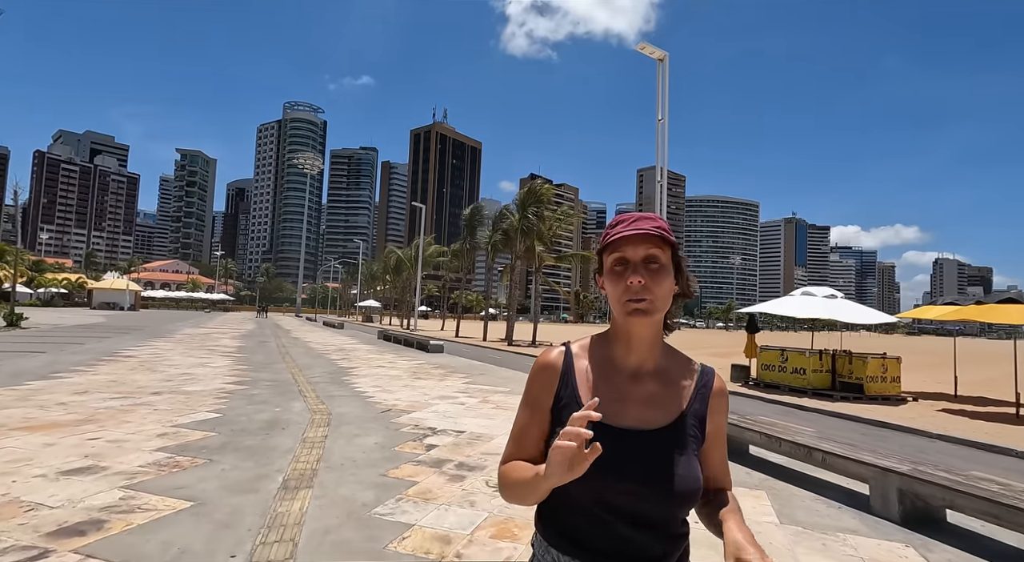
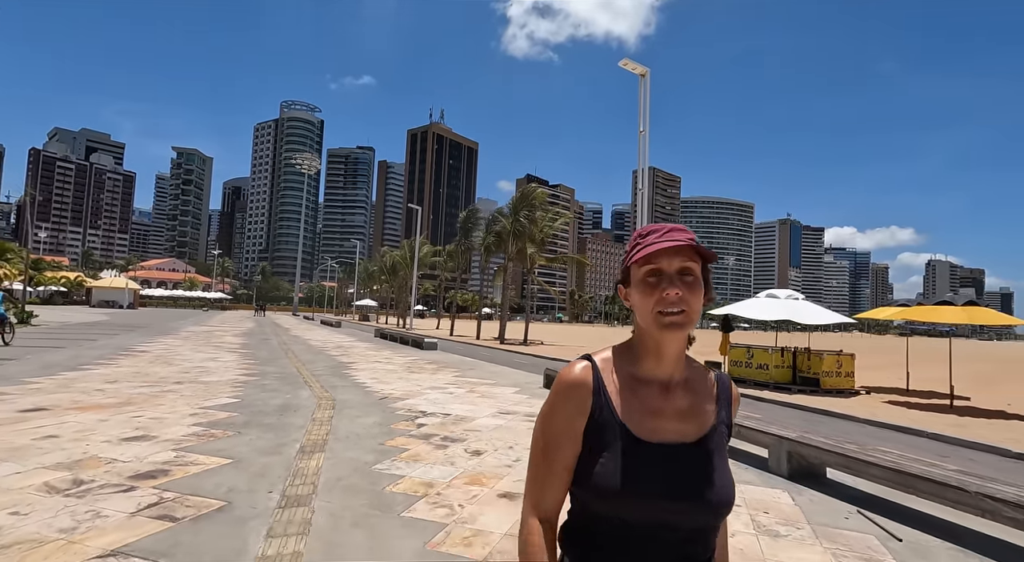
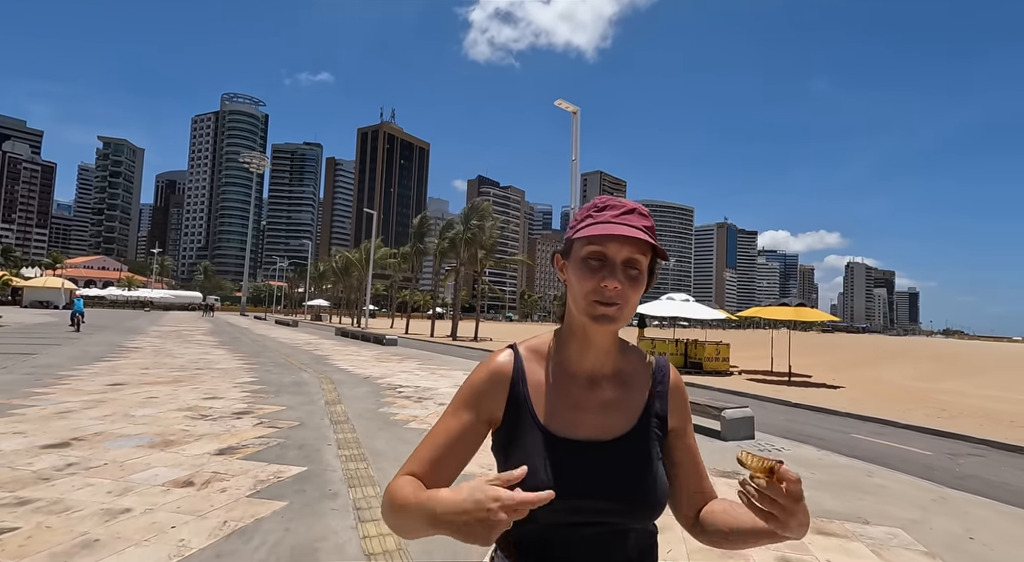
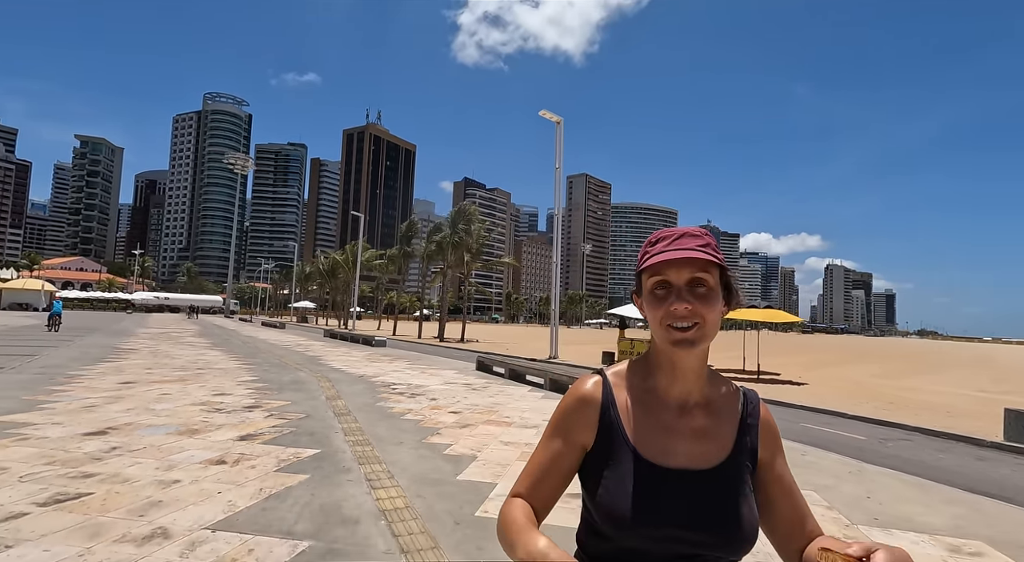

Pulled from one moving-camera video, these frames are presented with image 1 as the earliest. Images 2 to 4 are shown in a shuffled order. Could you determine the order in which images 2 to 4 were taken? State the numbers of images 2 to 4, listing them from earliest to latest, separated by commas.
2, 3, 4
